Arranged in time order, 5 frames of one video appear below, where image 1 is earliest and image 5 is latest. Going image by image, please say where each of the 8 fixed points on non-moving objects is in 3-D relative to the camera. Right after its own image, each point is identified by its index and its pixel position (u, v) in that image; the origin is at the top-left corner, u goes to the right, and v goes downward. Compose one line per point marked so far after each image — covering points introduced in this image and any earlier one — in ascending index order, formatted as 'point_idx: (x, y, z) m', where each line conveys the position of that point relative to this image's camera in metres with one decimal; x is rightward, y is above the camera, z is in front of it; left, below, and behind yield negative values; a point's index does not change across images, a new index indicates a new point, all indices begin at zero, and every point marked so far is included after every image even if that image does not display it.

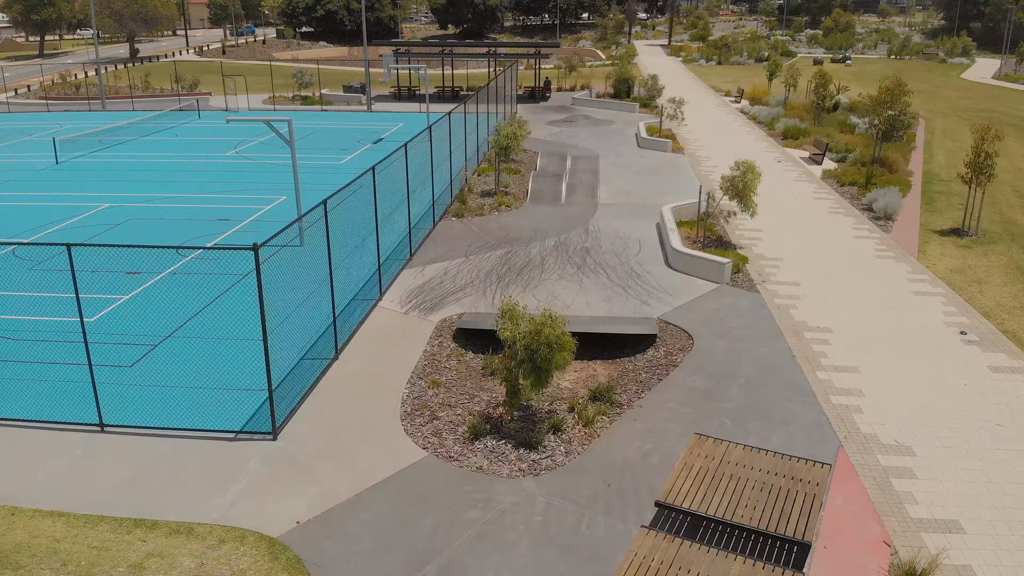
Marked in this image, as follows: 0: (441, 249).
0: (-1.7, +0.9, +17.9) m
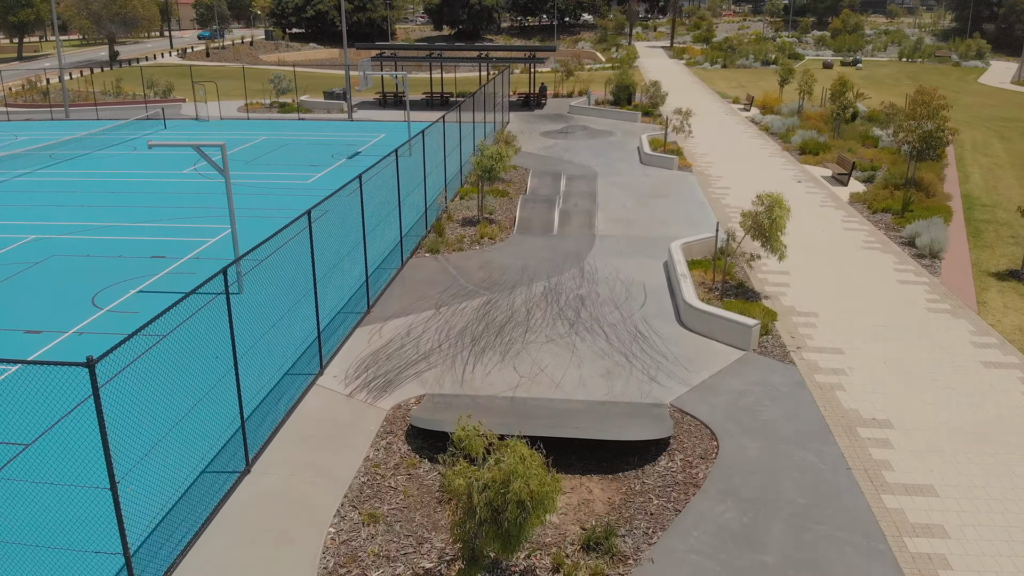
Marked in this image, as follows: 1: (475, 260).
0: (-2.1, -0.2, +15.0) m
1: (-0.9, +0.7, +17.5) m
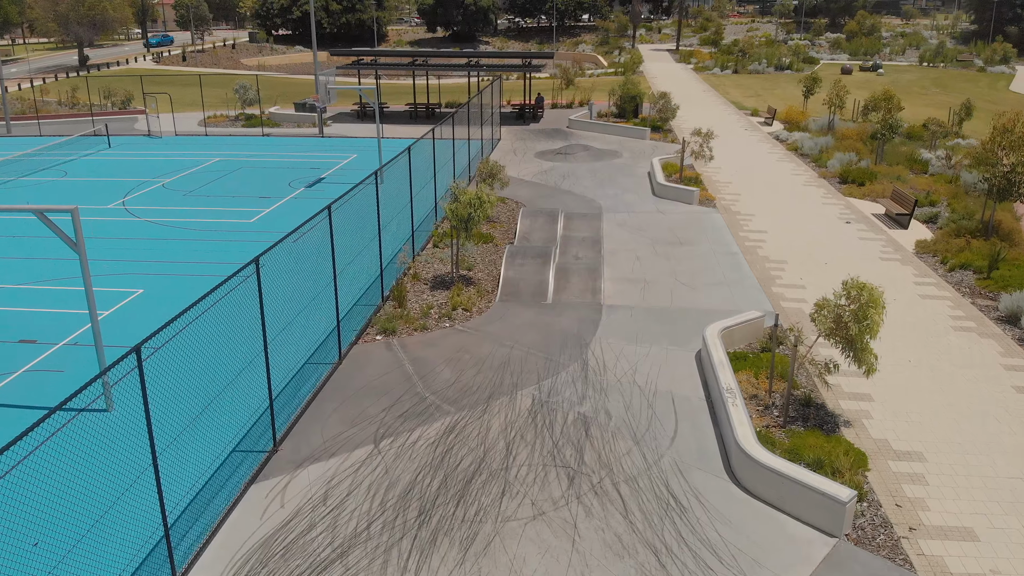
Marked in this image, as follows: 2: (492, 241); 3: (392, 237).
0: (-2.4, -1.9, +10.6) m
1: (-1.2, -1.0, +13.2) m
2: (-0.5, +1.2, +18.7) m
3: (-2.7, +1.2, +17.2) m
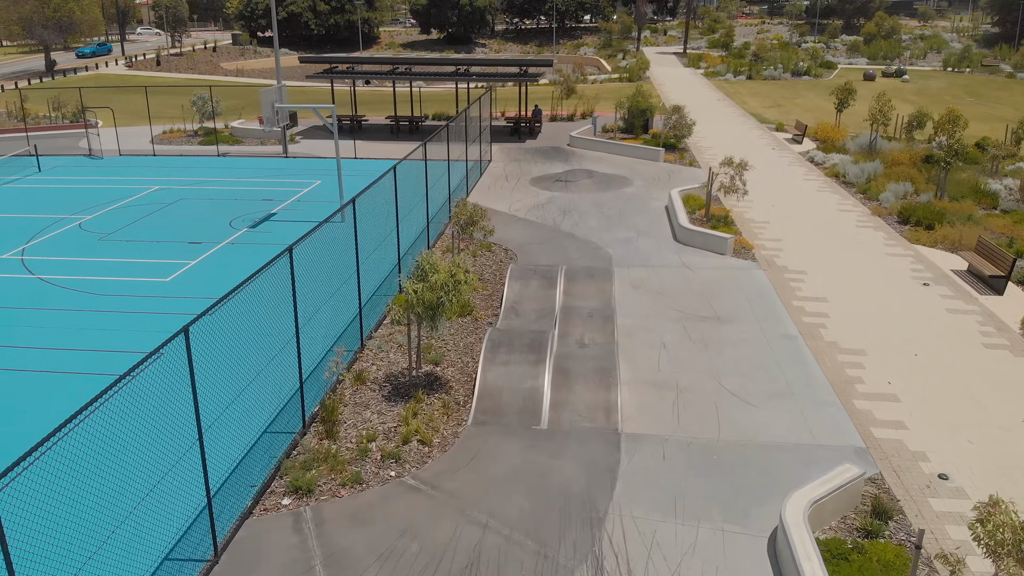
0: (-2.7, -3.5, +6.2) m
1: (-1.5, -2.6, +8.8) m
2: (-0.8, -0.5, +14.3) m
3: (-3.0, -0.5, +12.8) m
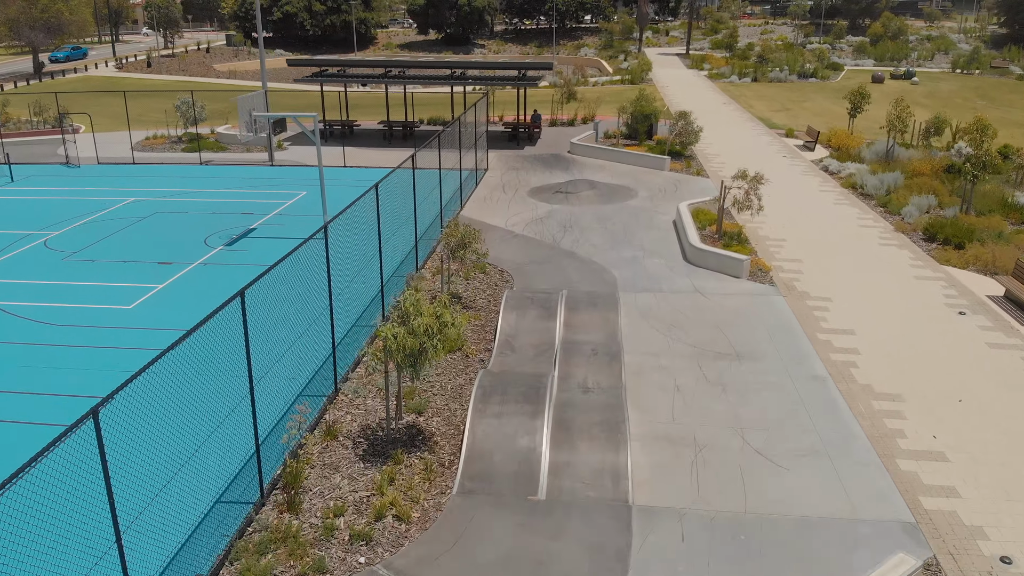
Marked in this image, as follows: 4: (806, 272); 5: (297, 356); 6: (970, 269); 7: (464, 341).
0: (-2.8, -4.1, +4.8) m
1: (-1.6, -3.2, +7.3) m
2: (-0.9, -1.1, +12.9) m
3: (-3.1, -1.1, +11.3) m
4: (+6.4, +0.4, +16.9) m
5: (-3.2, -1.2, +10.9) m
6: (+10.2, +0.5, +17.1) m
7: (-0.8, -0.9, +13.2) m
